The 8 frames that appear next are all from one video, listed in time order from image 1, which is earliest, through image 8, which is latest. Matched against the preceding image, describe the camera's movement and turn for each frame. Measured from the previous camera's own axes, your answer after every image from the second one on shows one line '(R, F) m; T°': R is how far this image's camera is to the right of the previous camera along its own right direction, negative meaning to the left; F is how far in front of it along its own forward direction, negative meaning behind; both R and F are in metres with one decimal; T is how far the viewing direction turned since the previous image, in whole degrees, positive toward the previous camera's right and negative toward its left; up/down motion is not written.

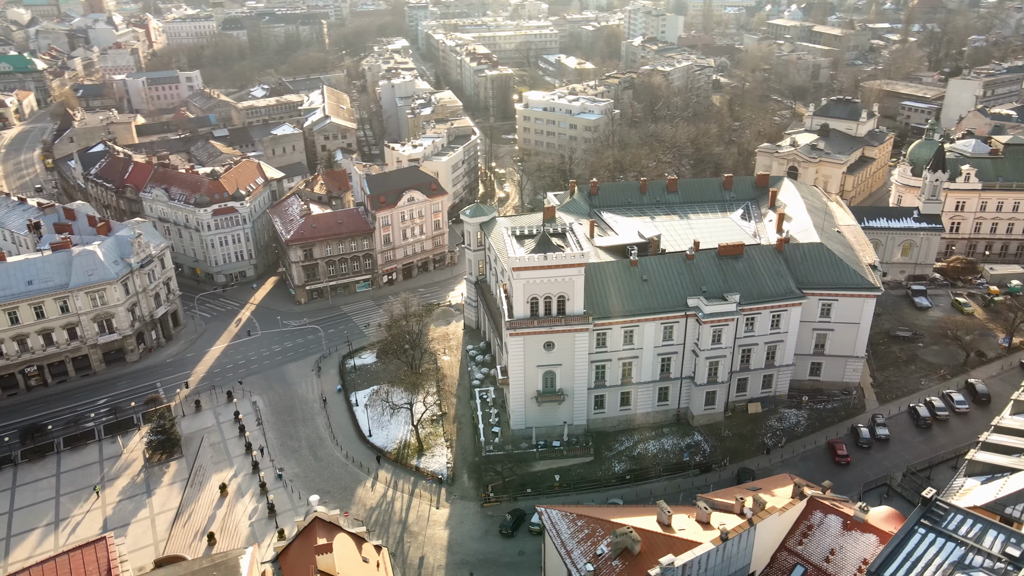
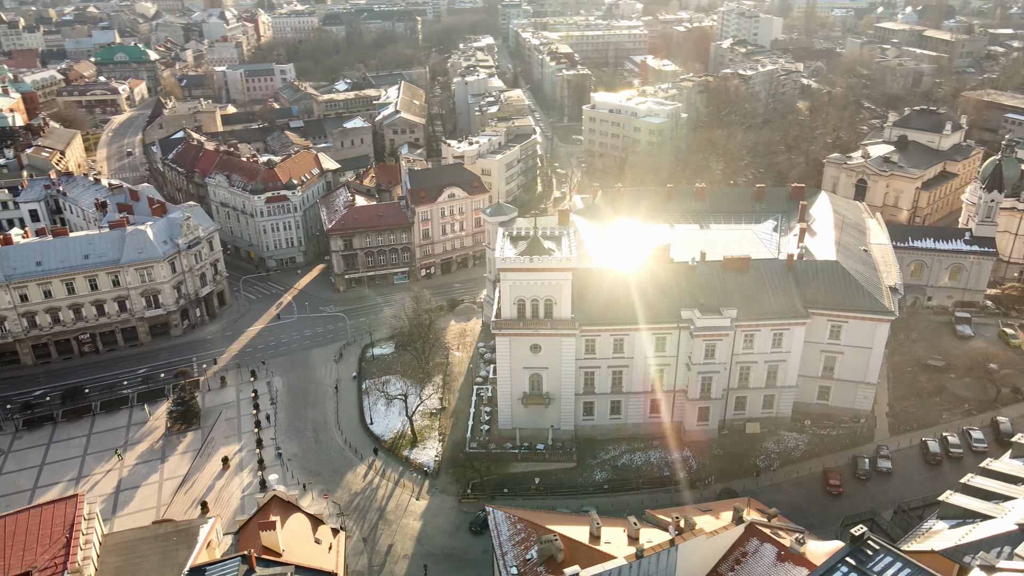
(+7.7, +0.2) m; -7°
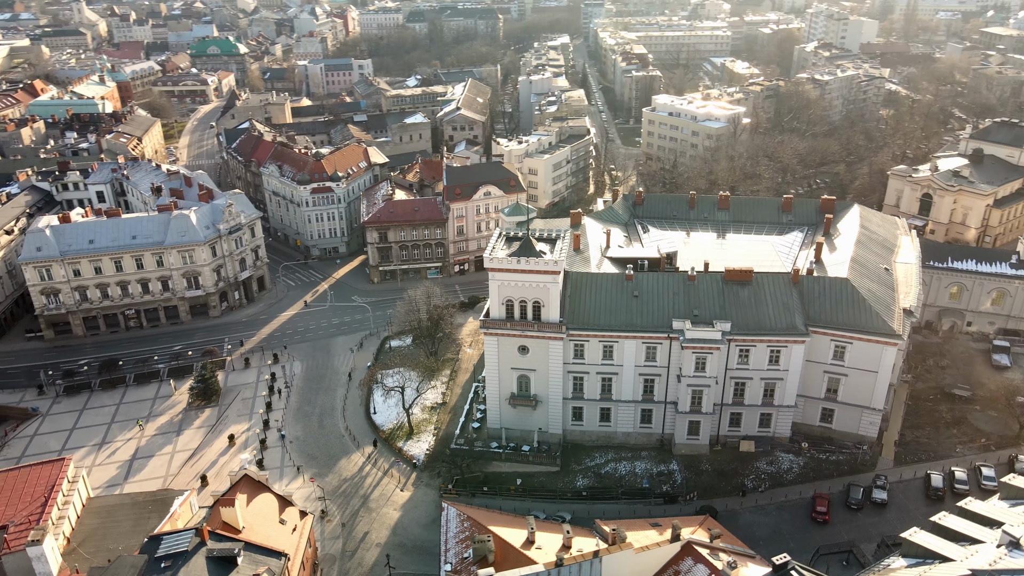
(+6.8, +0.2) m; -6°
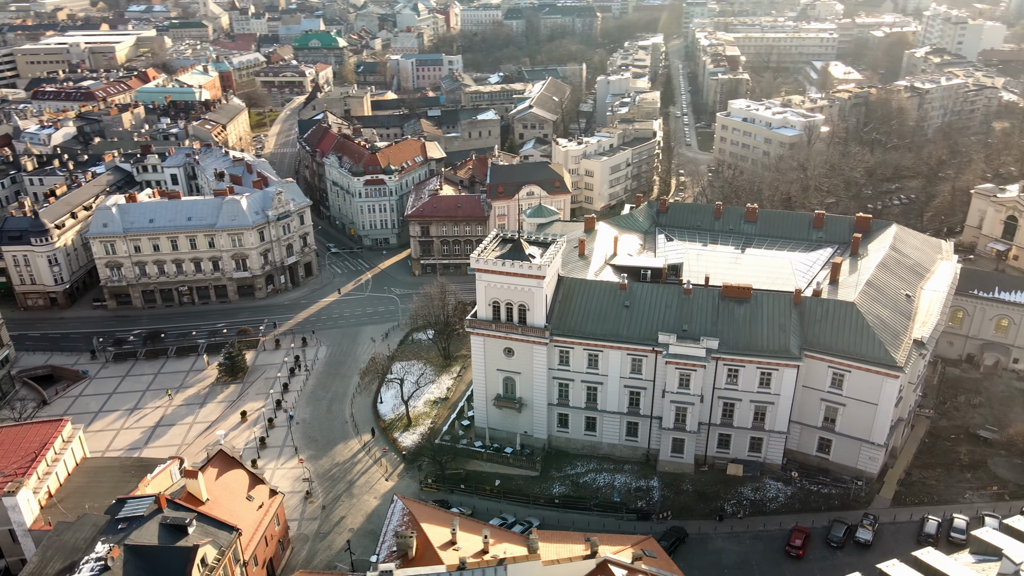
(+8.2, +0.4) m; -8°
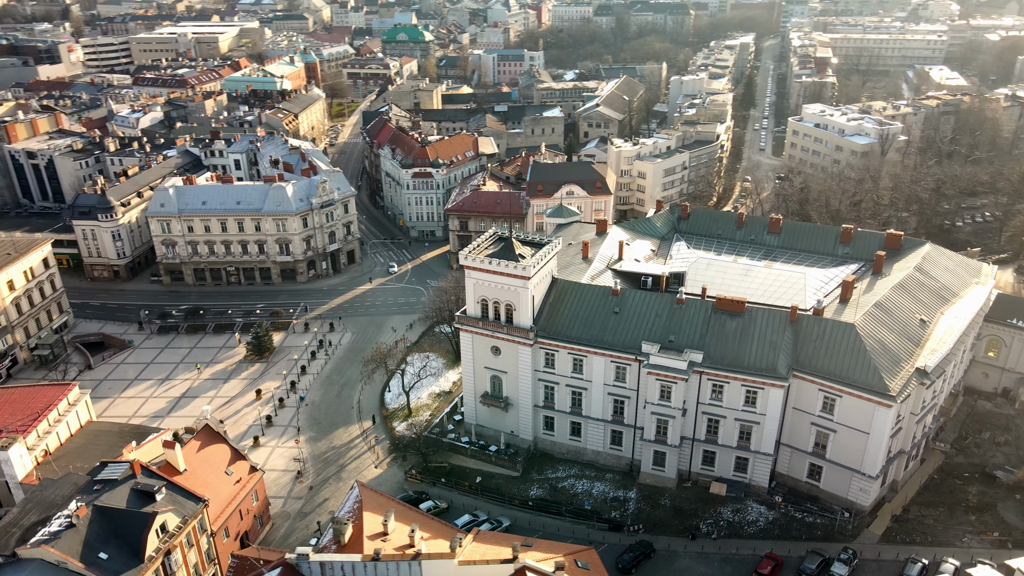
(+7.5, +0.4) m; -7°
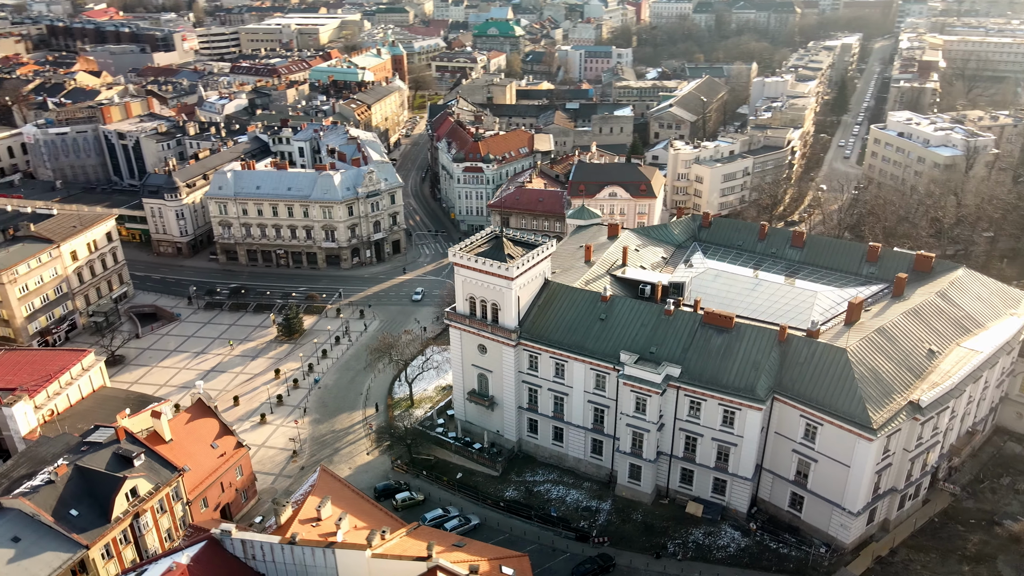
(+8.0, +0.7) m; -7°
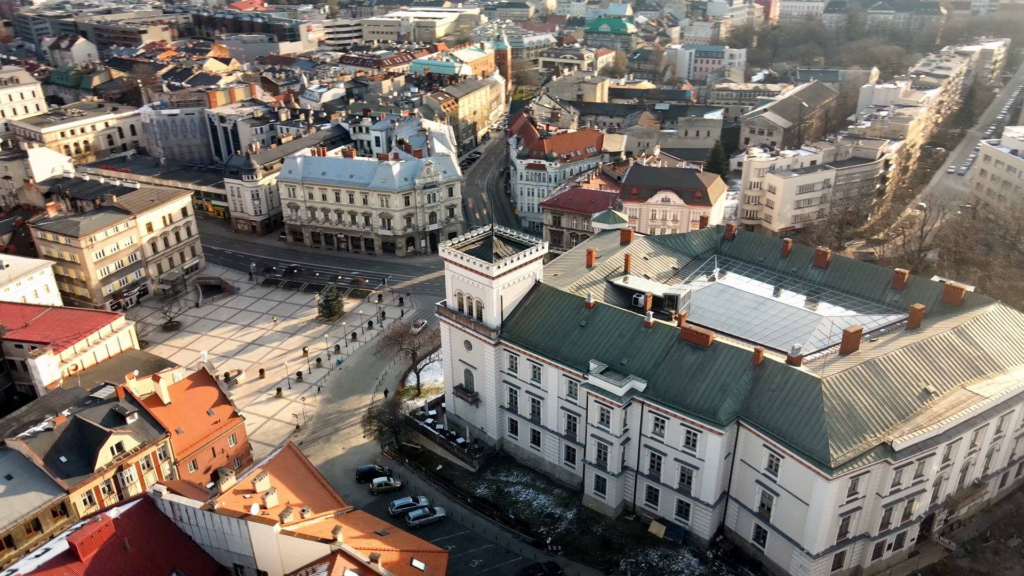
(+9.7, +0.7) m; -9°
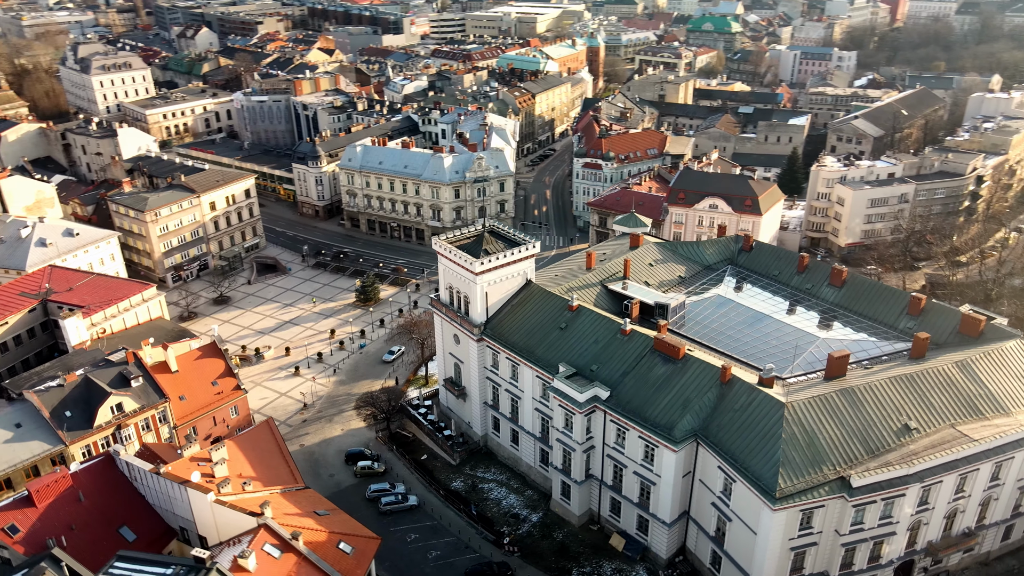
(+8.6, +0.7) m; -8°
